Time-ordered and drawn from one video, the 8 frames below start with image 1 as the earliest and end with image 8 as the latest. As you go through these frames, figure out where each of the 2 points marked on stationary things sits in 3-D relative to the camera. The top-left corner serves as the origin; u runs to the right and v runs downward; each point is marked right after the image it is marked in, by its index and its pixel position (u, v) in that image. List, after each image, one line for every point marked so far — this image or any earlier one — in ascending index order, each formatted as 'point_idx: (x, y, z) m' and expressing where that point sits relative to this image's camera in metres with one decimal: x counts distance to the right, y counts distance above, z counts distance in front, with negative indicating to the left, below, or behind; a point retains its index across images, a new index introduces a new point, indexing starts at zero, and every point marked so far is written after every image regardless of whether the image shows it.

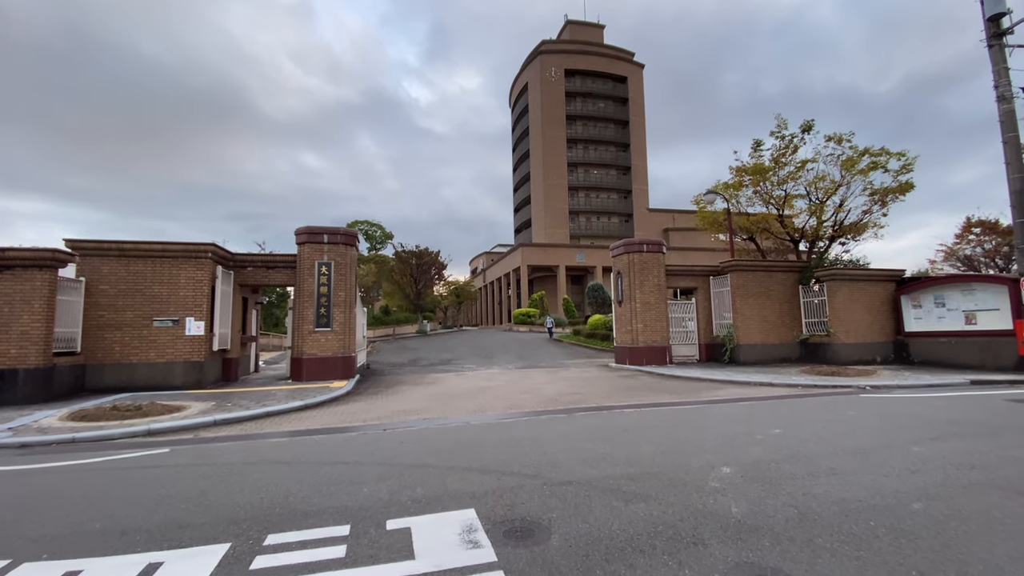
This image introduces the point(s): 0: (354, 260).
0: (-4.5, +0.8, +14.1) m
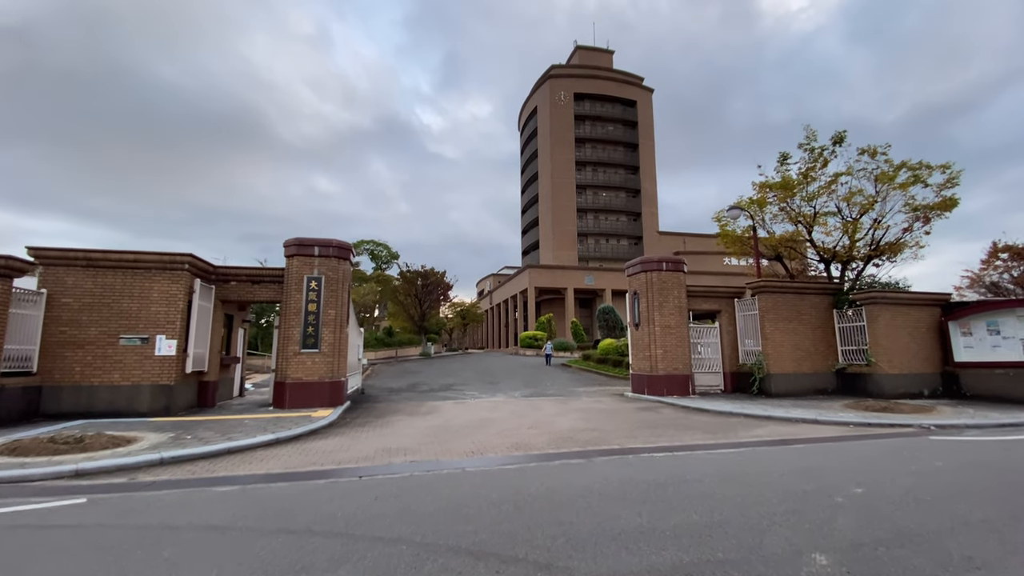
0: (-4.3, +0.3, +13.0) m
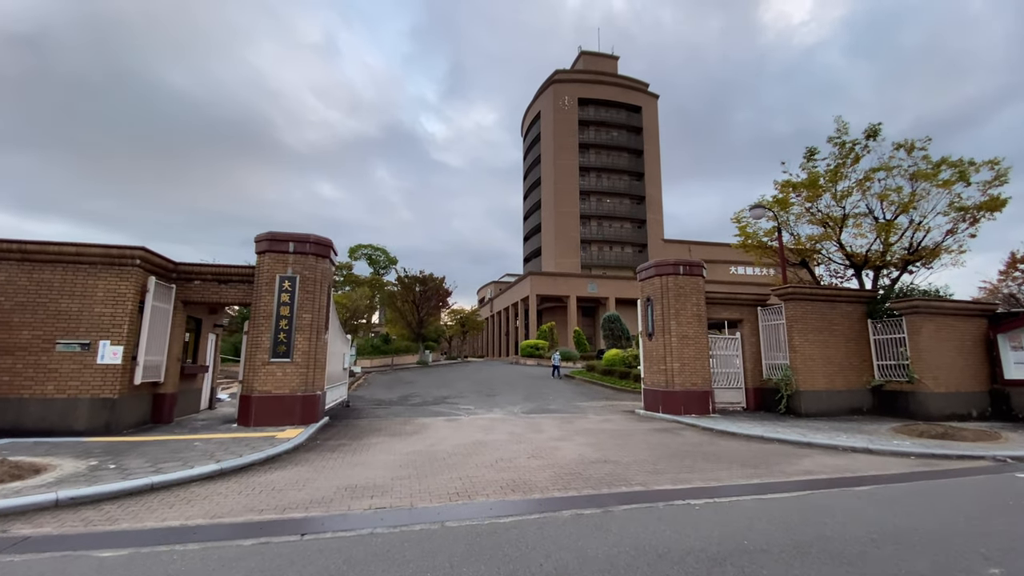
0: (-4.3, +0.3, +11.5) m
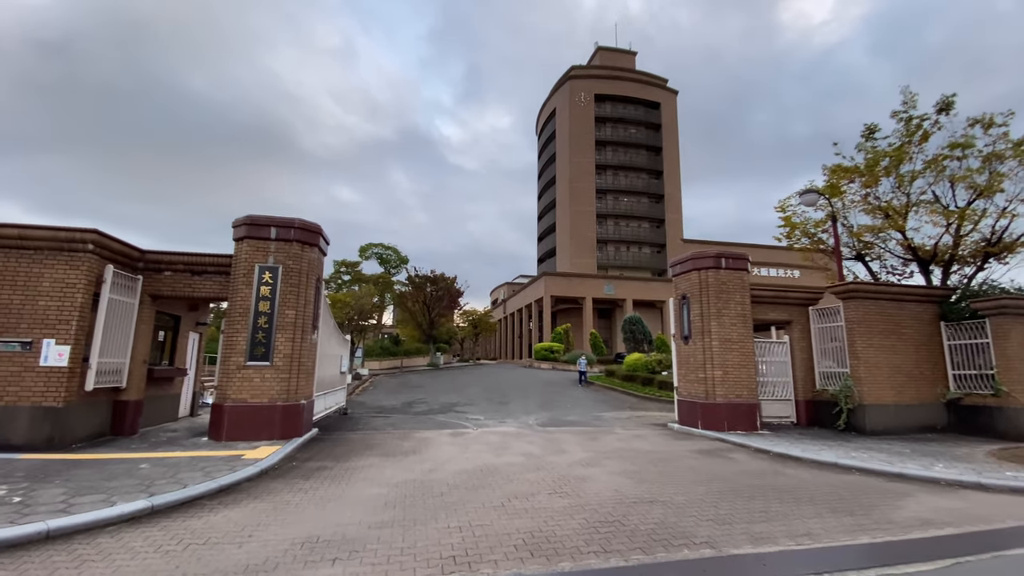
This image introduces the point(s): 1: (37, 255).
0: (-4.0, +0.4, +10.0) m
1: (-7.9, +0.6, +8.2) m
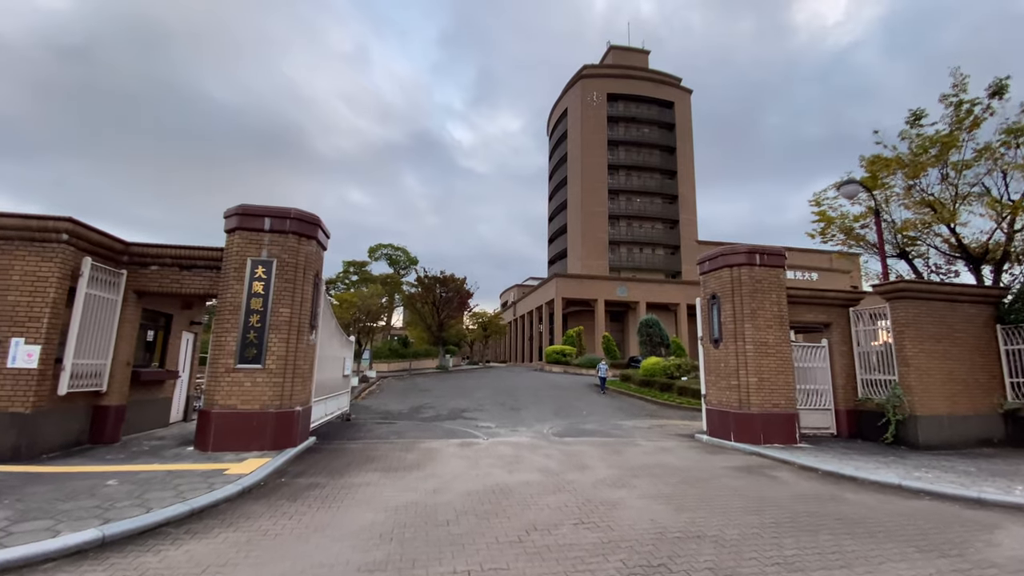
0: (-3.7, +0.5, +9.2) m
1: (-7.6, +0.6, +7.5) m
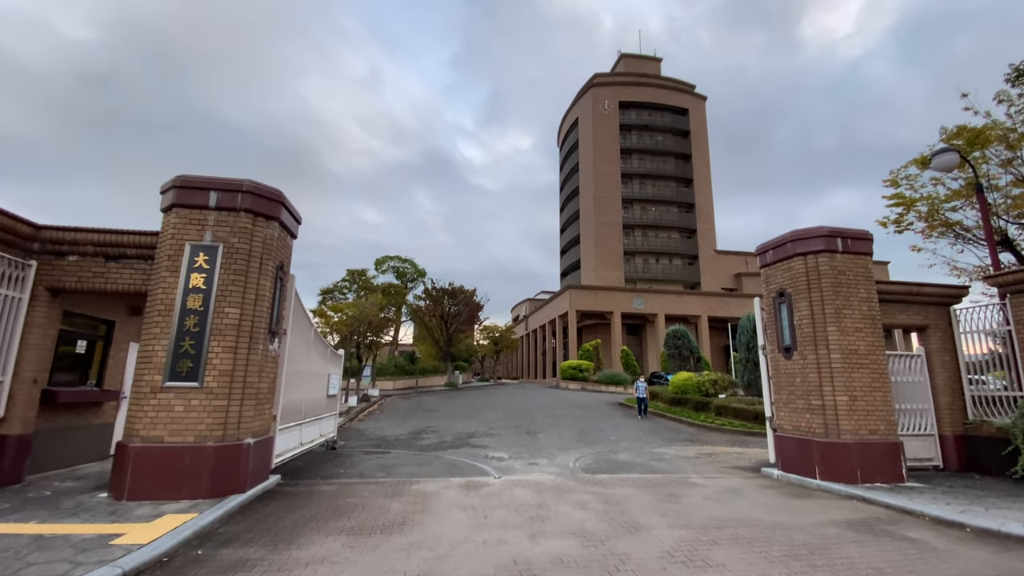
0: (-3.4, +0.6, +7.2) m
1: (-7.4, +0.7, +5.6) m
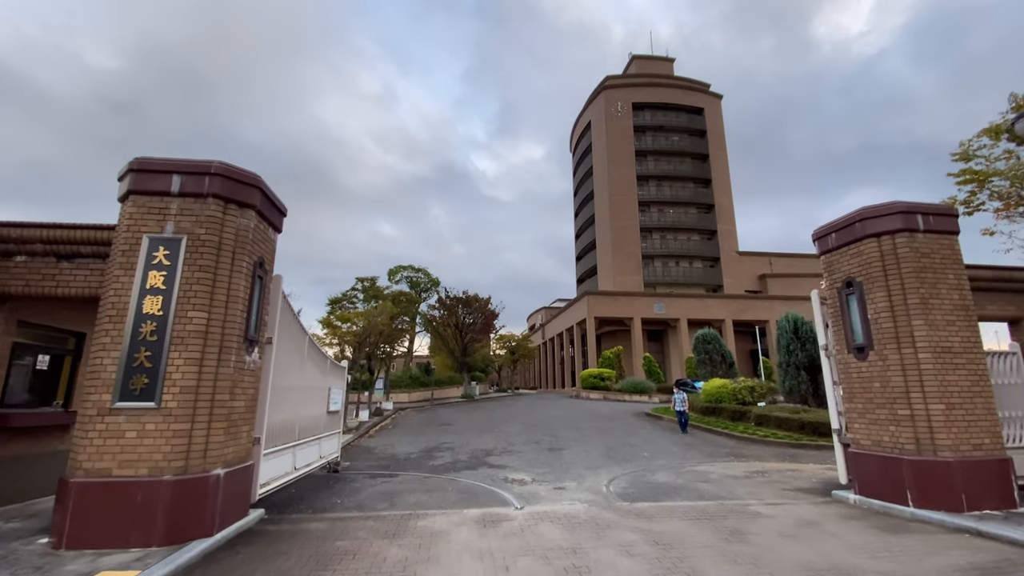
0: (-3.2, +0.6, +6.1) m
1: (-7.3, +0.7, +4.7) m
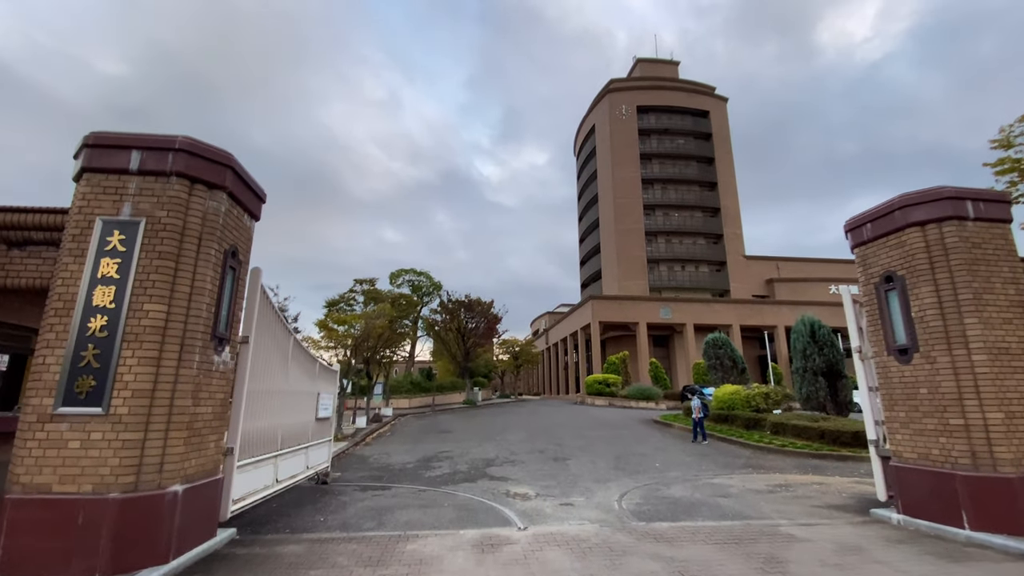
0: (-3.2, +0.7, +5.5) m
1: (-7.2, +0.8, +4.0) m
